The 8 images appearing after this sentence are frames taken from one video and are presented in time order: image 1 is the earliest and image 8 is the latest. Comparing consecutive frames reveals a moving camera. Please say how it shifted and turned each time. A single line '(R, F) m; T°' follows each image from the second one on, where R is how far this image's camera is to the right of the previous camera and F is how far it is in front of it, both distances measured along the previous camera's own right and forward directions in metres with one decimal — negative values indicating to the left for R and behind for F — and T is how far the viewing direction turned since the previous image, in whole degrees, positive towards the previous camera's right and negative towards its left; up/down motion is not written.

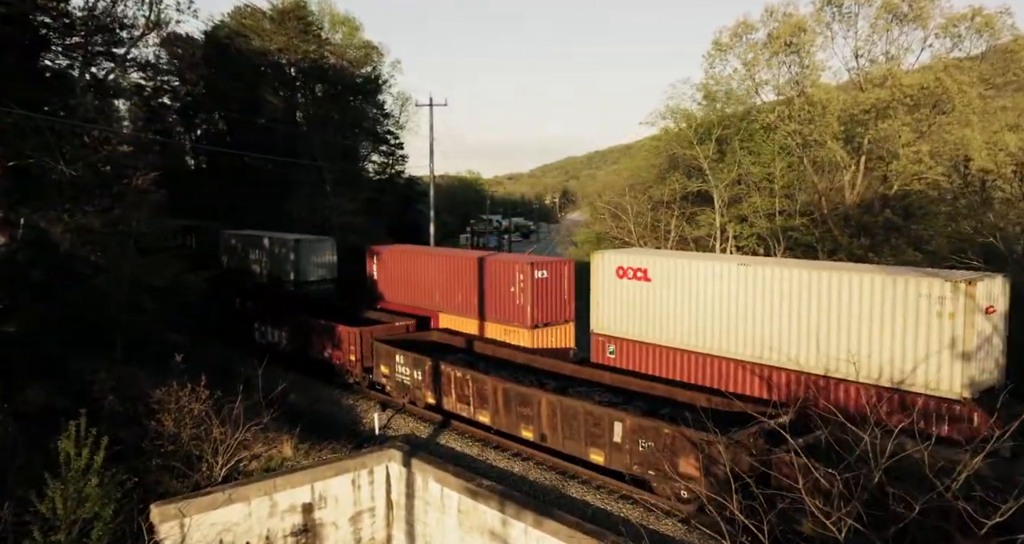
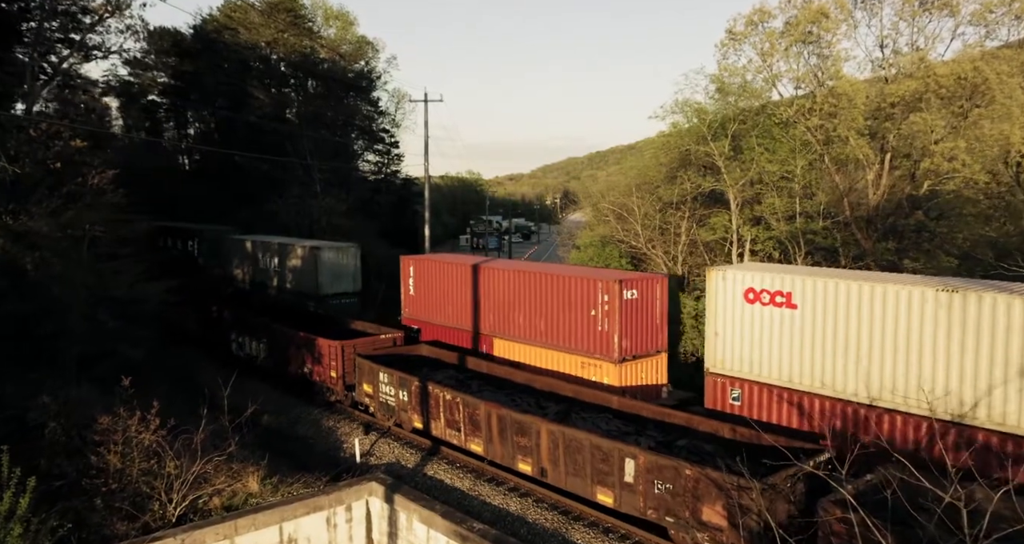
(+0.1, +2.1) m; 0°
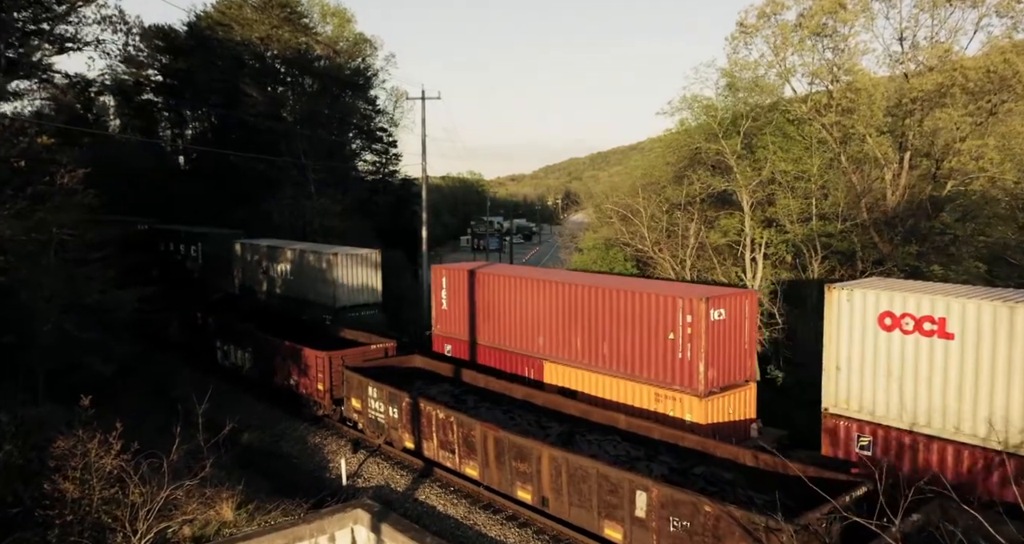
(+0.1, +1.4) m; 0°
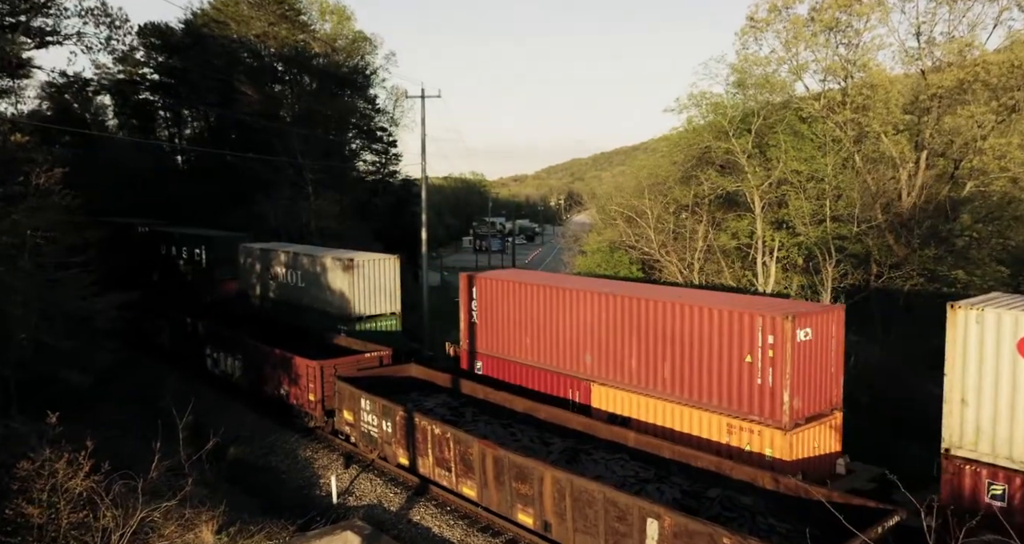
(0.0, +1.0) m; 0°
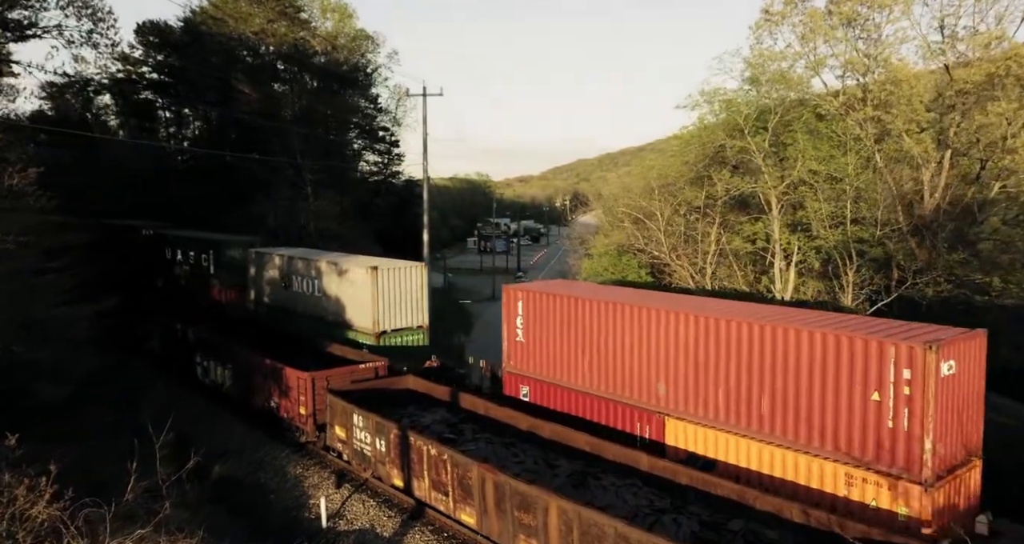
(+0.1, +1.1) m; 0°
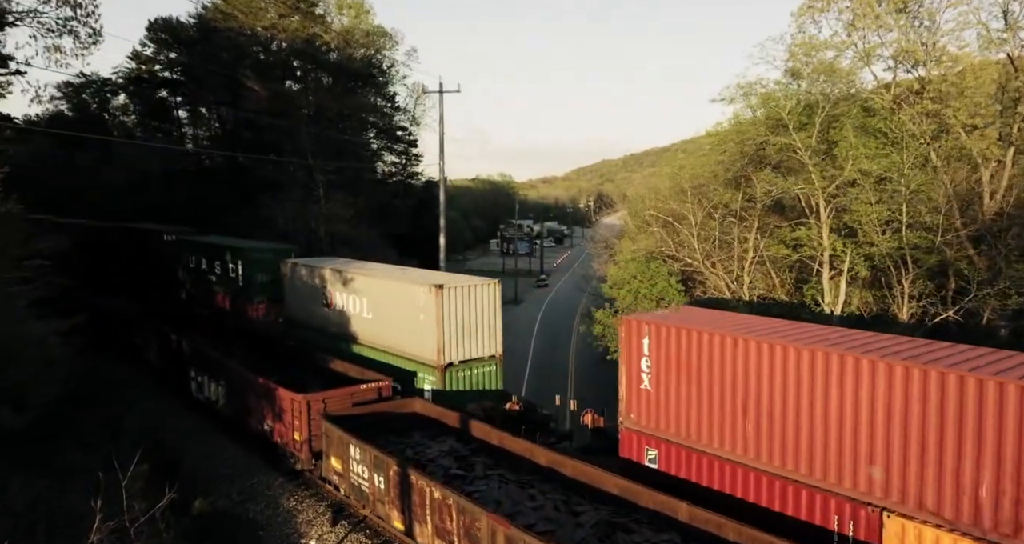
(+0.1, +1.9) m; -2°
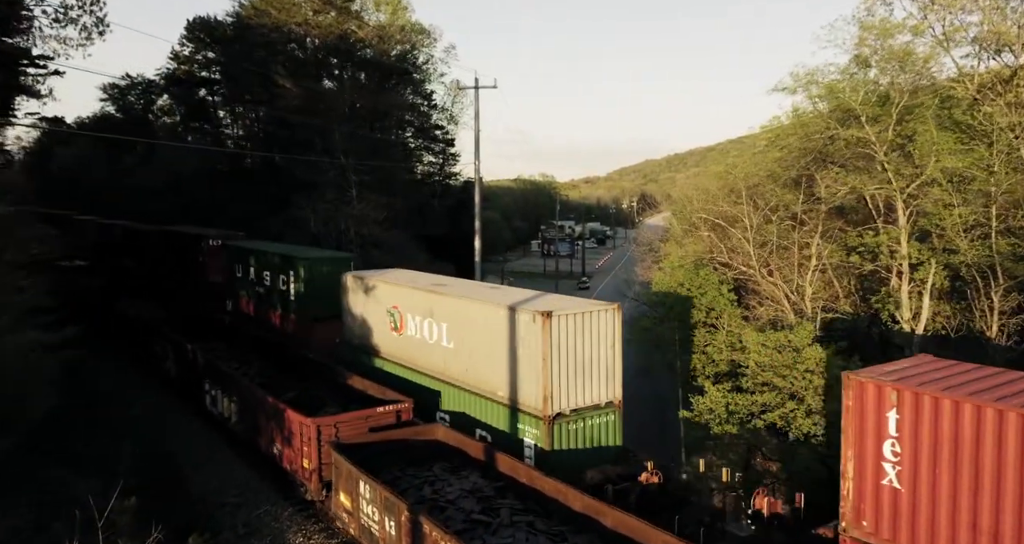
(+0.2, +1.8) m; -3°
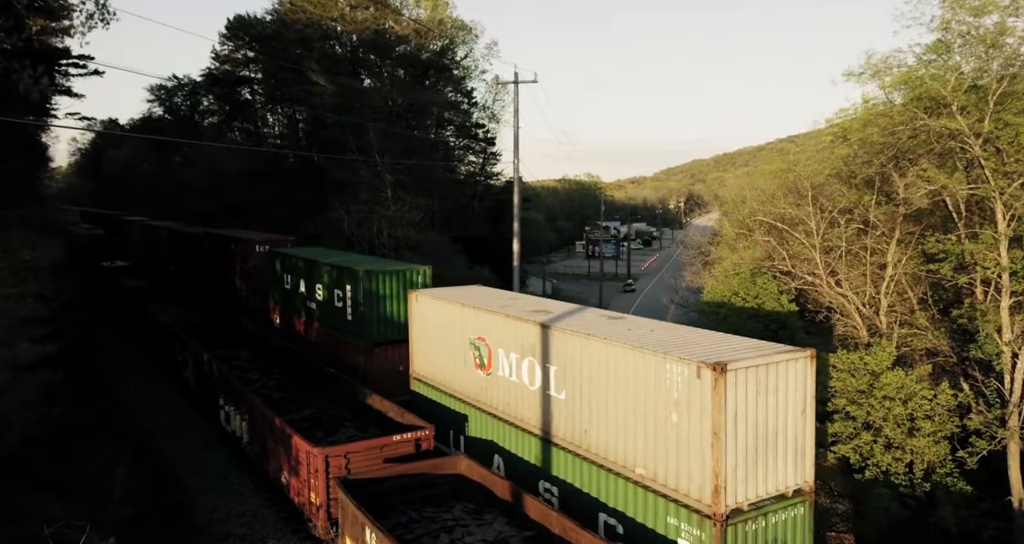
(+0.2, +1.8) m; -3°
